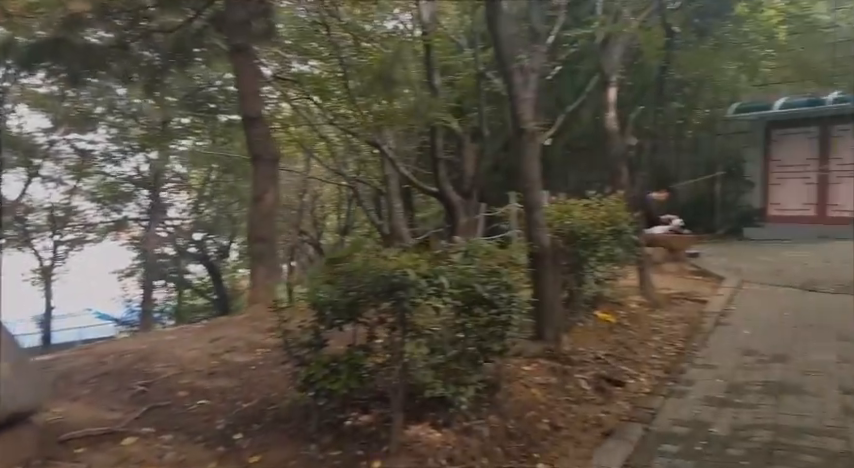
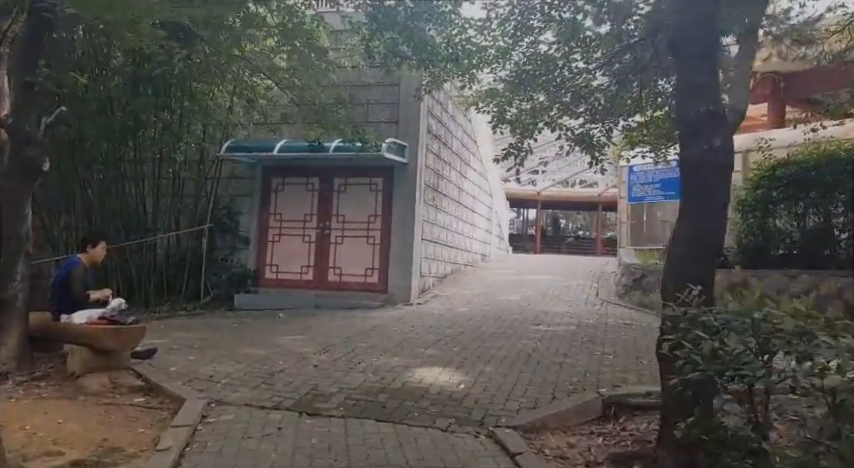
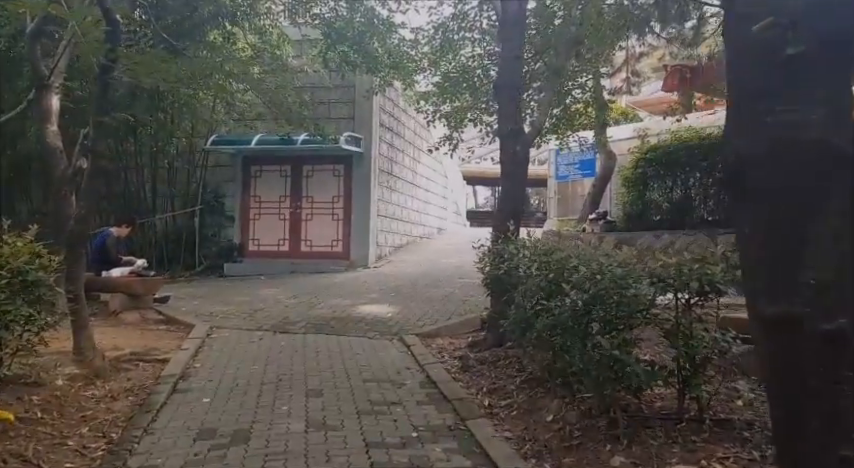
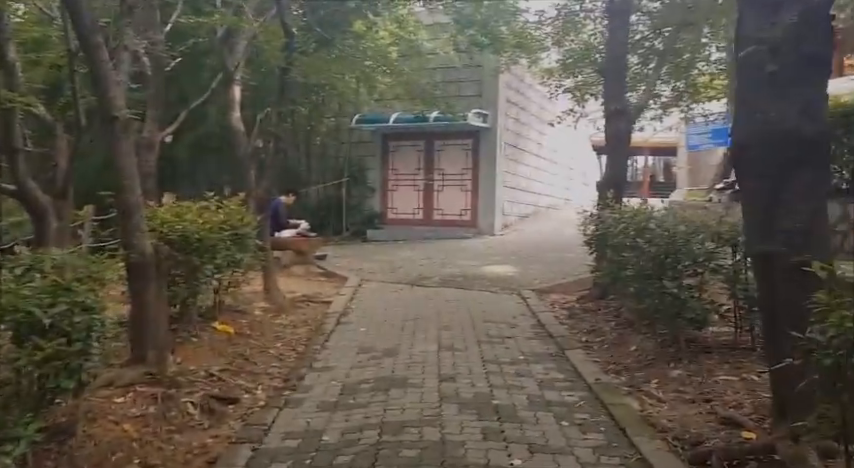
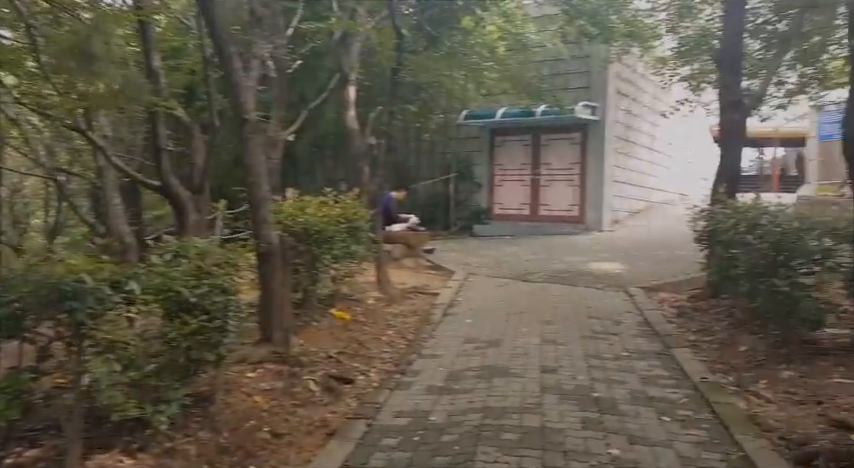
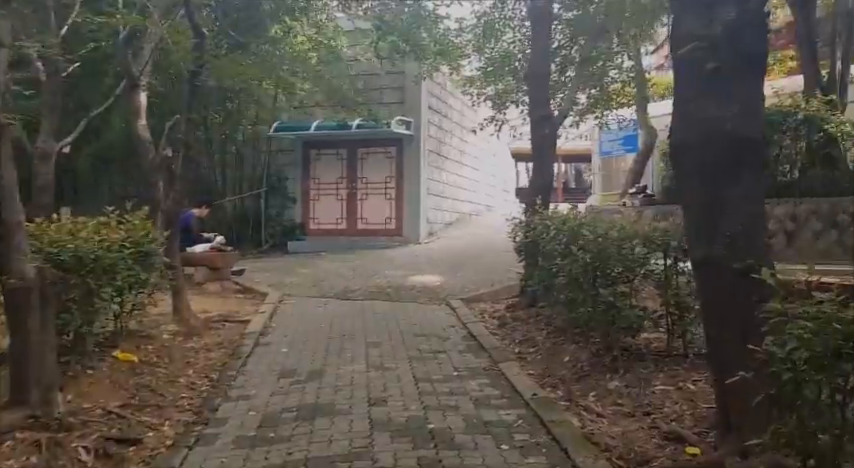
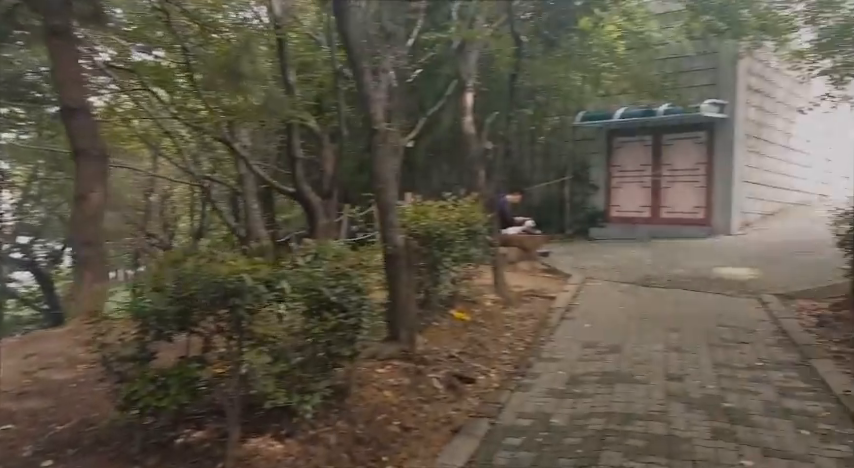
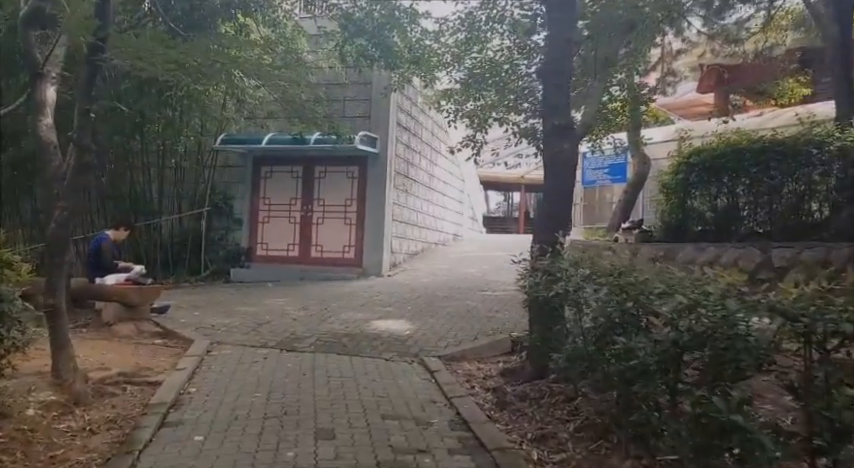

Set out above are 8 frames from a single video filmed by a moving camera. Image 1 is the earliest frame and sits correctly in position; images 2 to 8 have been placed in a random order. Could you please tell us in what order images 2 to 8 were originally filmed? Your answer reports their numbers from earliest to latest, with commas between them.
7, 5, 4, 6, 3, 8, 2
